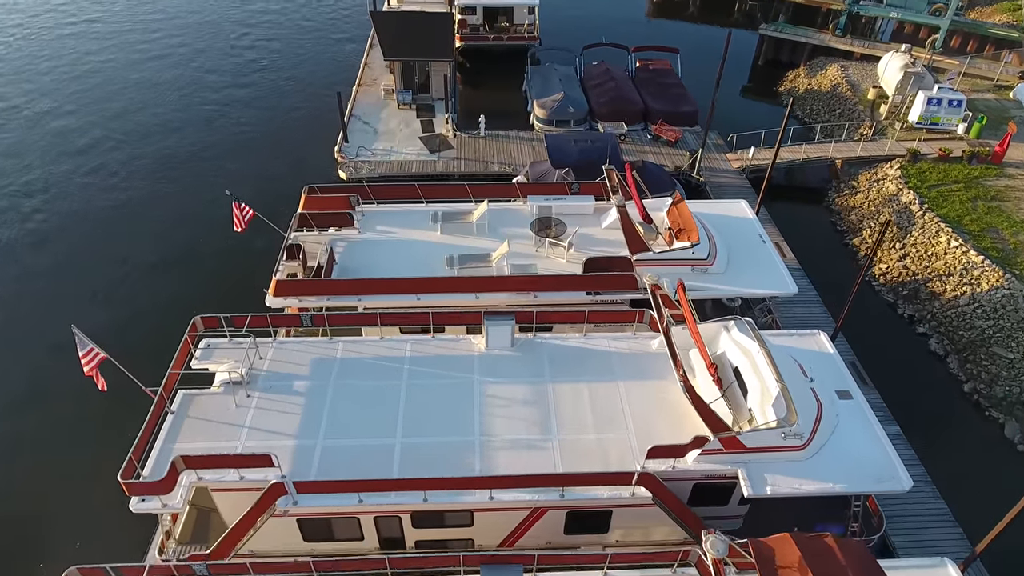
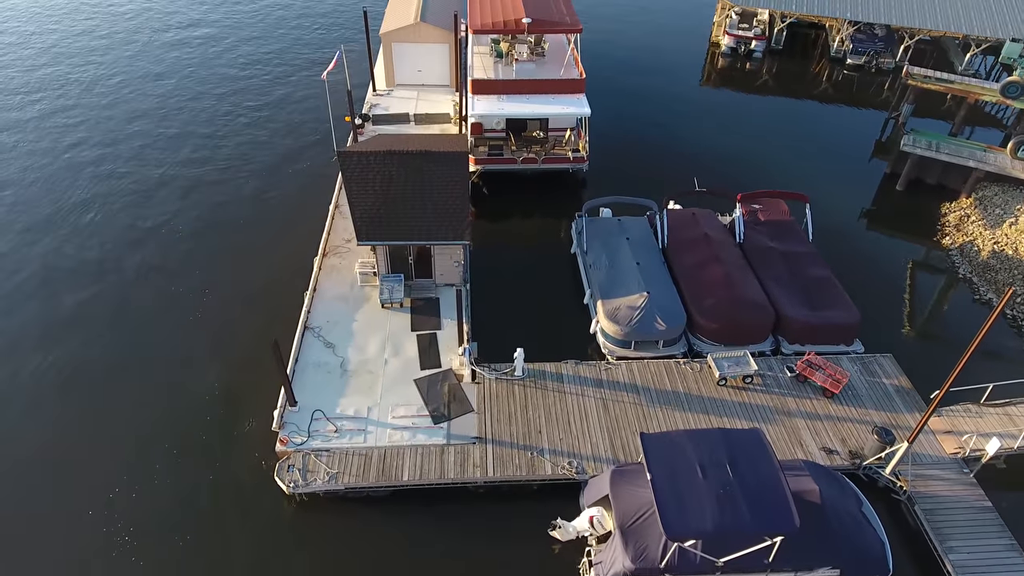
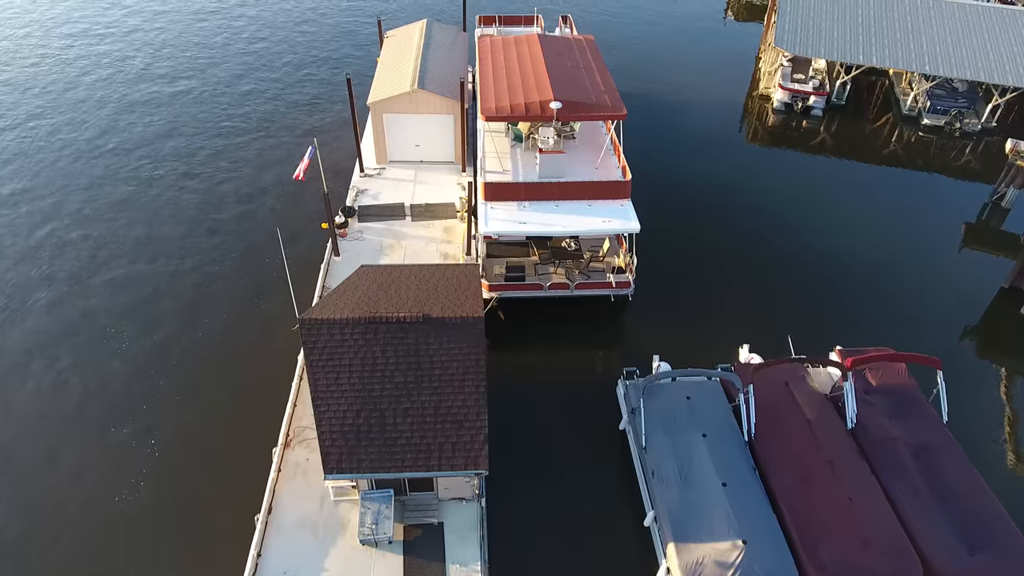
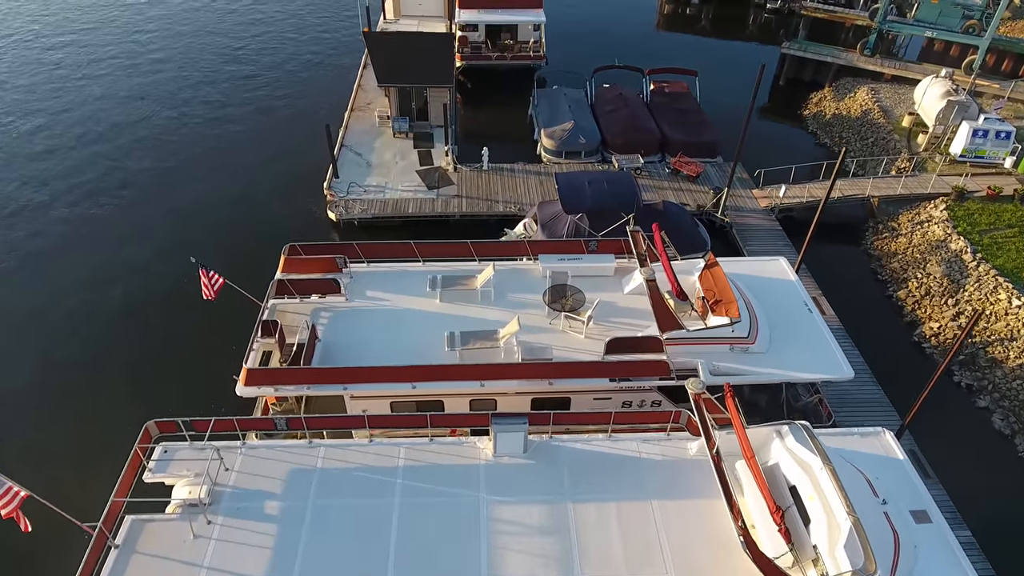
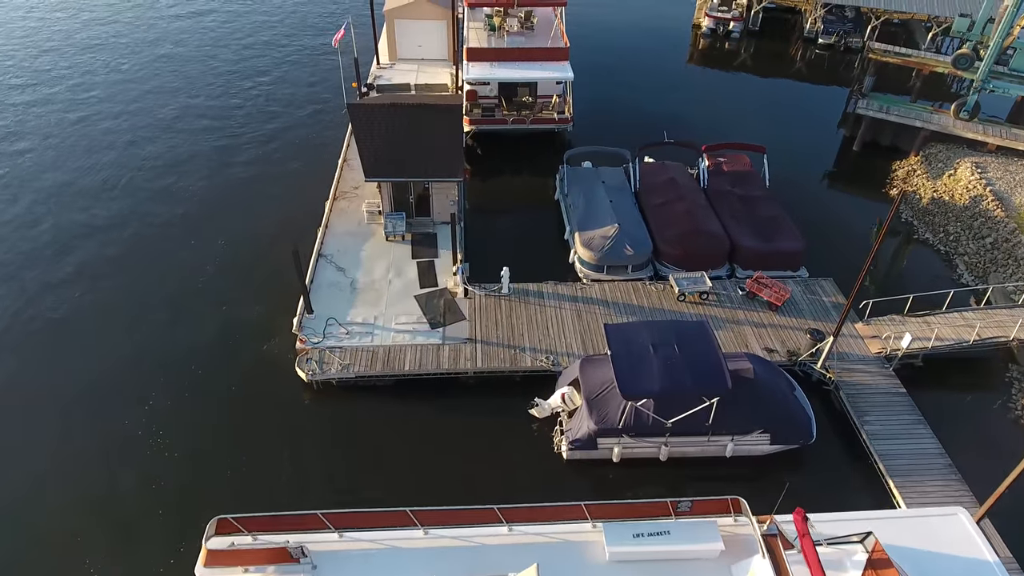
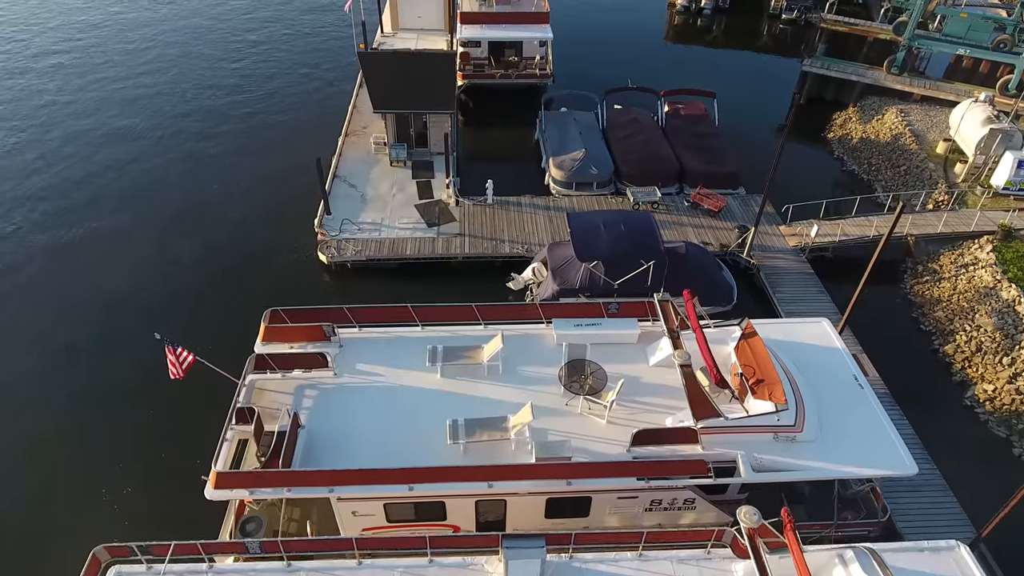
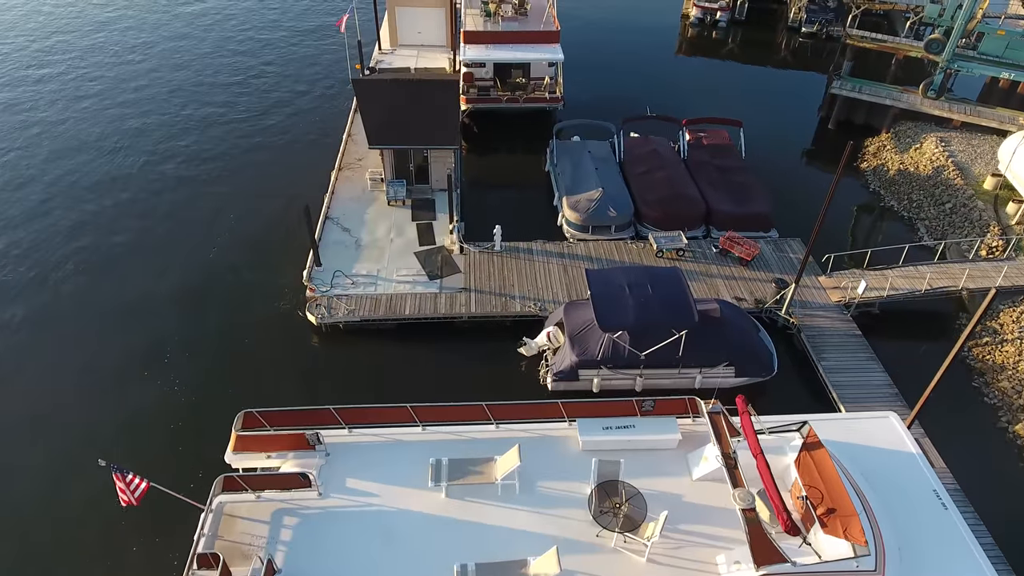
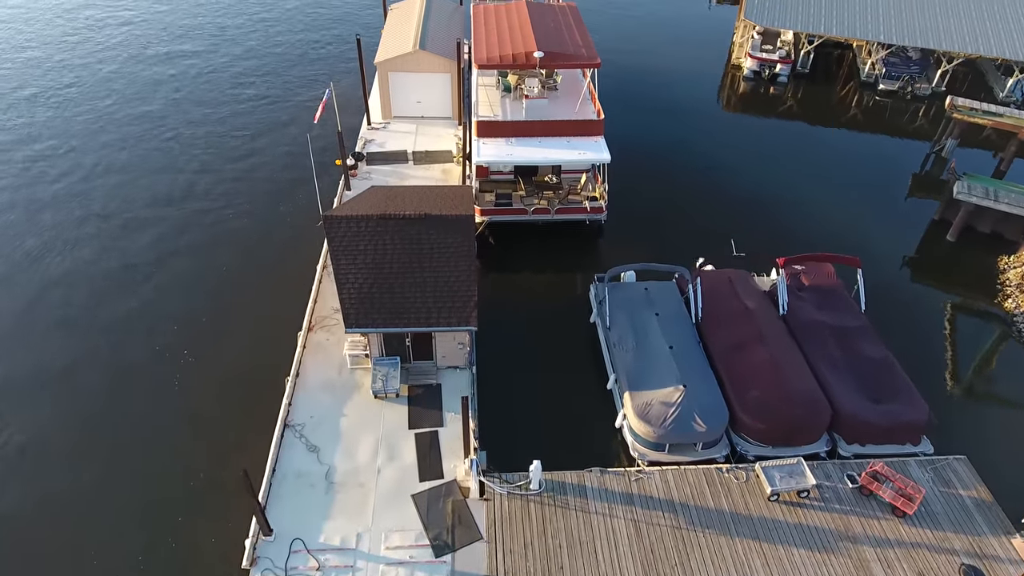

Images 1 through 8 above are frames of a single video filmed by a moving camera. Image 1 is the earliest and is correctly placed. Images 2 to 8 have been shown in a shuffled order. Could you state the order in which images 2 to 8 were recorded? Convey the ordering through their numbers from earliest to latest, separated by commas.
4, 6, 7, 5, 2, 8, 3
